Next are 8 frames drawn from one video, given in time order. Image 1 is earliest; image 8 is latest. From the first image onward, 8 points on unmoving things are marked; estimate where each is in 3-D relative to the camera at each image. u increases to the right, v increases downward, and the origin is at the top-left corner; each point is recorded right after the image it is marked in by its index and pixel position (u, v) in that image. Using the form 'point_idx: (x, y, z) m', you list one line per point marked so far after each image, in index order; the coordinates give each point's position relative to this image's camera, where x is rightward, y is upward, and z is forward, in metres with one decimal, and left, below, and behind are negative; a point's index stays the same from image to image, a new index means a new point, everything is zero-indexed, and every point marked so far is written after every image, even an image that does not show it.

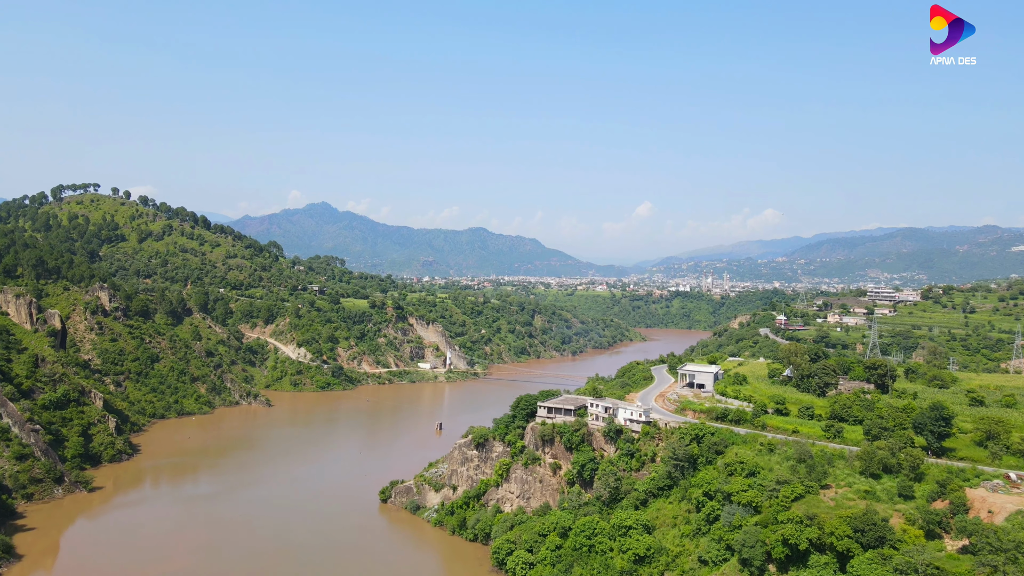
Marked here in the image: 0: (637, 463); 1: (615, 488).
0: (+3.3, -4.7, +19.7) m
1: (+2.6, -5.3, +19.3) m
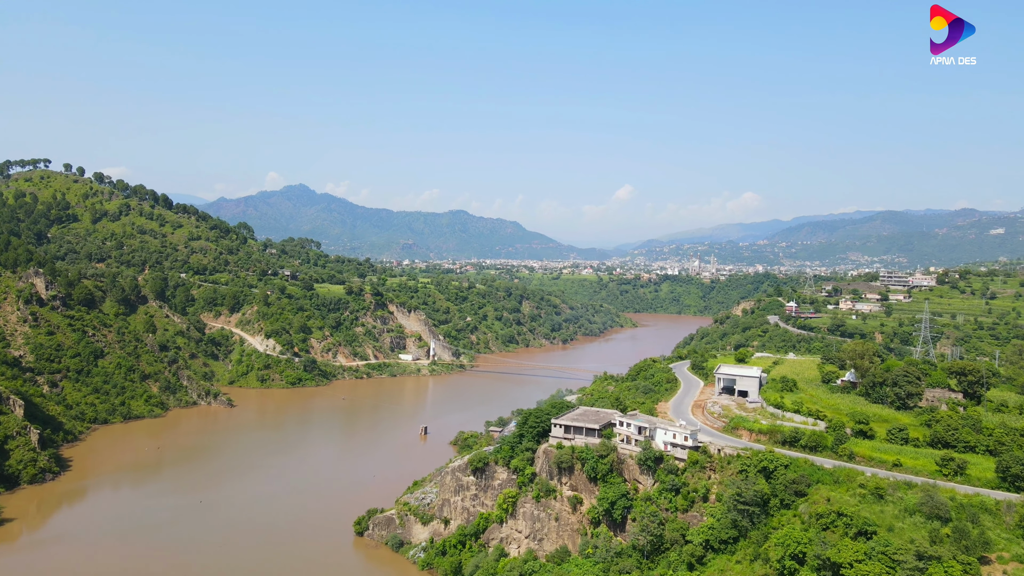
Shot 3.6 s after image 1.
0: (+3.6, -4.4, +15.3) m
1: (+2.9, -5.0, +14.9) m
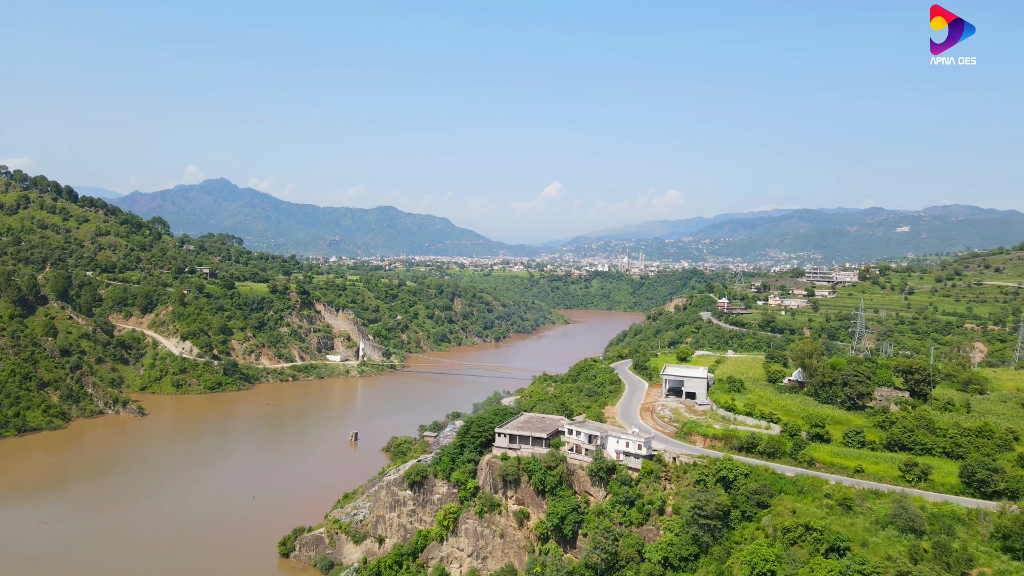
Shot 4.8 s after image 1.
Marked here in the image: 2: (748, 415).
0: (+2.5, -4.4, +14.4) m
1: (+1.8, -5.0, +13.9) m
2: (+5.5, -3.0, +17.1) m
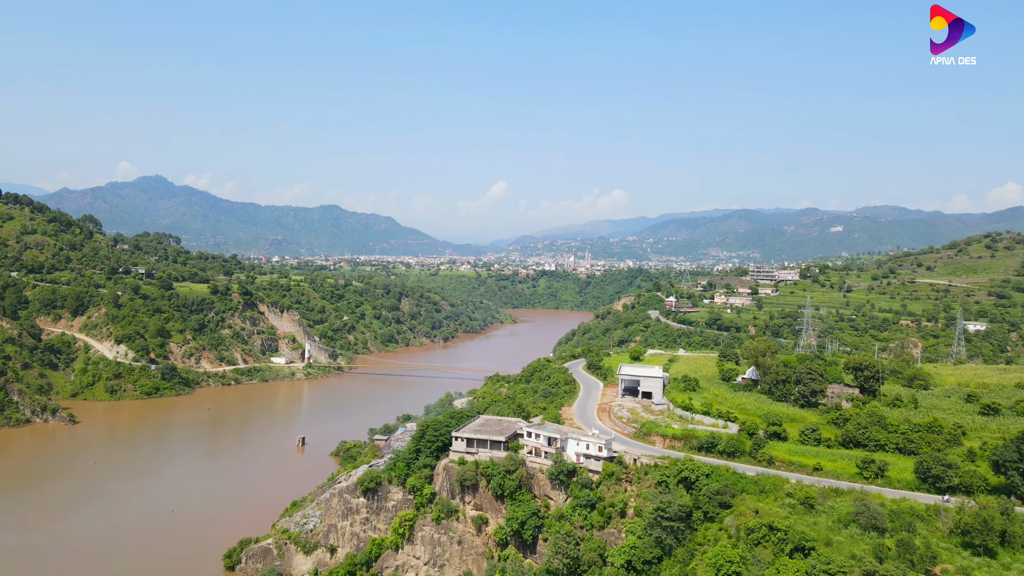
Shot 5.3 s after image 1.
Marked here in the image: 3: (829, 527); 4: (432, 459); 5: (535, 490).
0: (+1.7, -4.4, +14.1) m
1: (+1.1, -5.0, +13.6) m
2: (+4.5, -2.9, +17.1) m
3: (+4.9, -3.7, +11.4) m
4: (-1.8, -3.9, +16.9) m
5: (+0.5, -4.2, +15.3) m
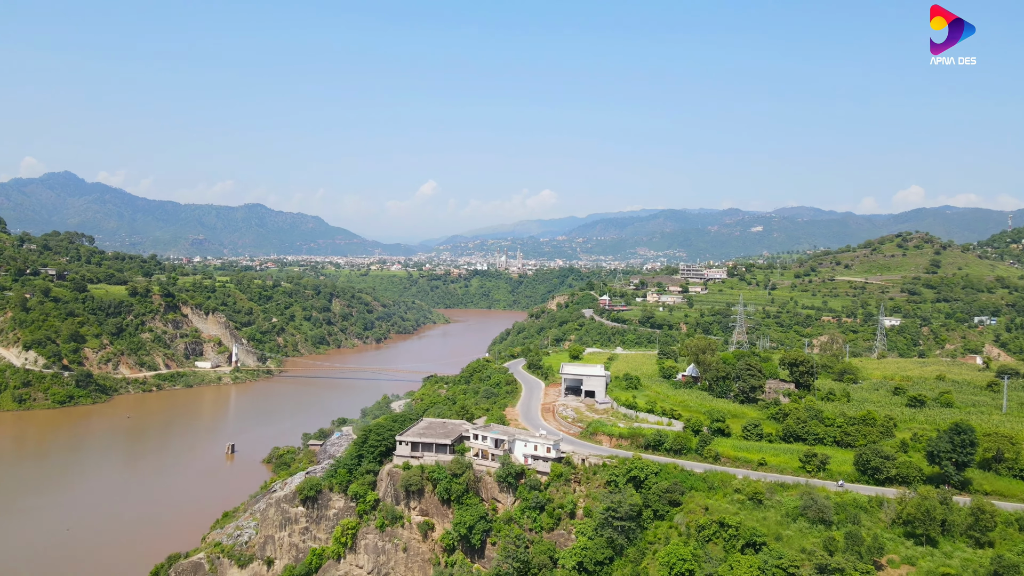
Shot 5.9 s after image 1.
0: (+0.7, -4.4, +14.0) m
1: (+0.2, -5.0, +13.4) m
2: (+3.2, -2.9, +17.2) m
3: (+4.2, -3.7, +11.6) m
4: (-3.0, -3.9, +16.4) m
5: (-0.6, -4.2, +15.0) m
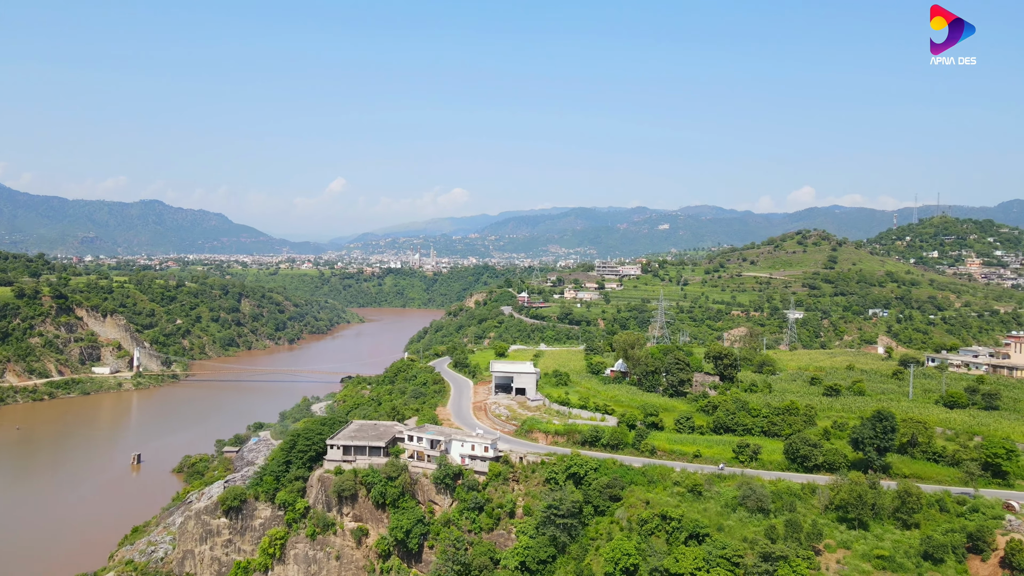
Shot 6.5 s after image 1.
0: (-0.4, -4.3, +13.8) m
1: (-0.9, -4.9, +13.1) m
2: (+1.7, -2.8, +17.2) m
3: (+3.3, -3.6, +11.8) m
4: (-4.4, -3.9, +15.8) m
5: (-1.9, -4.1, +14.6) m
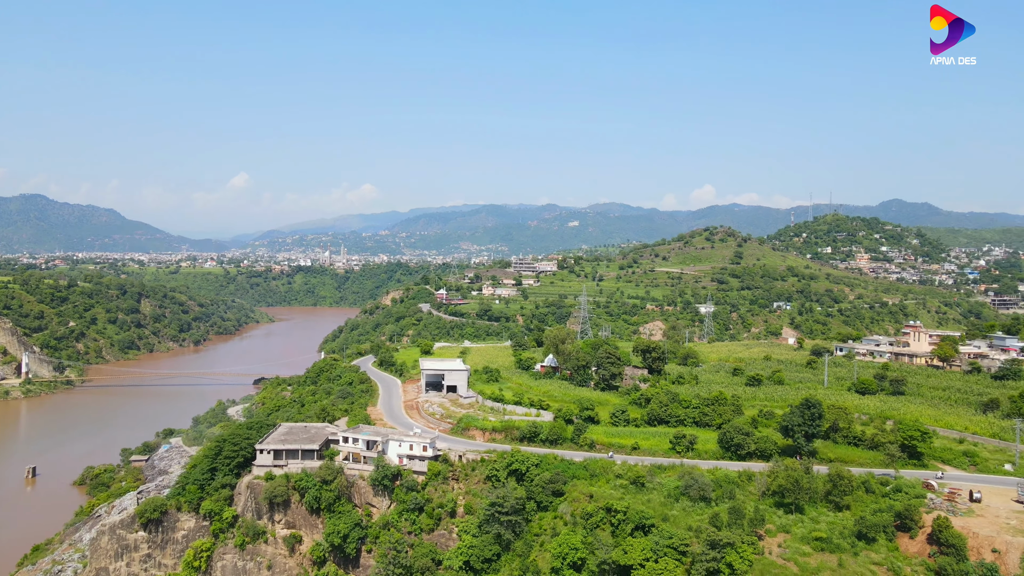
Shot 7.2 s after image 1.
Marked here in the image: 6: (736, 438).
0: (-1.5, -4.3, +13.5) m
1: (-1.9, -4.9, +12.8) m
2: (+0.1, -2.7, +17.2) m
3: (+2.4, -3.5, +12.0) m
4: (-5.7, -3.9, +15.0) m
5: (-3.0, -4.1, +14.2) m
6: (+4.2, -2.8, +13.8) m
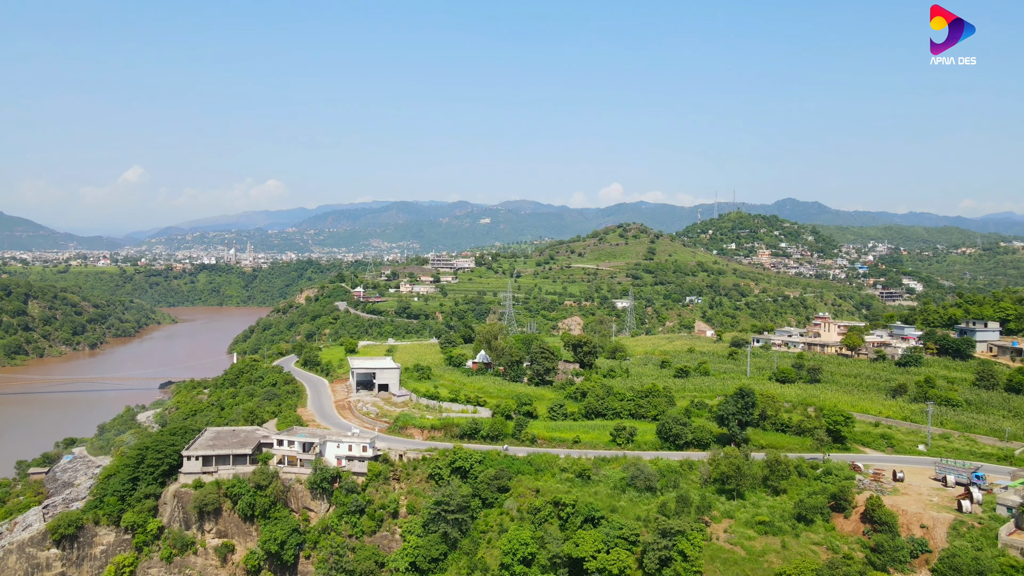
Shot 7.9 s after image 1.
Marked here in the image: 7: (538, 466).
0: (-2.5, -4.2, +13.2) m
1: (-2.8, -4.8, +12.5) m
2: (-1.3, -2.6, +17.0) m
3: (+1.6, -3.4, +12.1) m
4: (-6.9, -3.8, +14.1) m
5: (-4.1, -4.0, +13.7) m
6: (+3.1, -2.7, +14.1) m
7: (+0.5, -3.3, +13.5) m
